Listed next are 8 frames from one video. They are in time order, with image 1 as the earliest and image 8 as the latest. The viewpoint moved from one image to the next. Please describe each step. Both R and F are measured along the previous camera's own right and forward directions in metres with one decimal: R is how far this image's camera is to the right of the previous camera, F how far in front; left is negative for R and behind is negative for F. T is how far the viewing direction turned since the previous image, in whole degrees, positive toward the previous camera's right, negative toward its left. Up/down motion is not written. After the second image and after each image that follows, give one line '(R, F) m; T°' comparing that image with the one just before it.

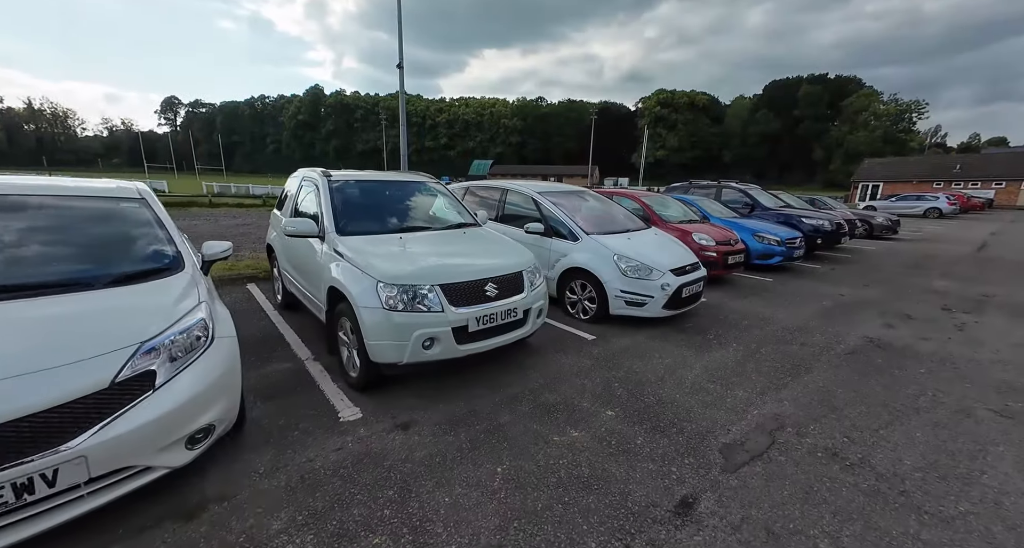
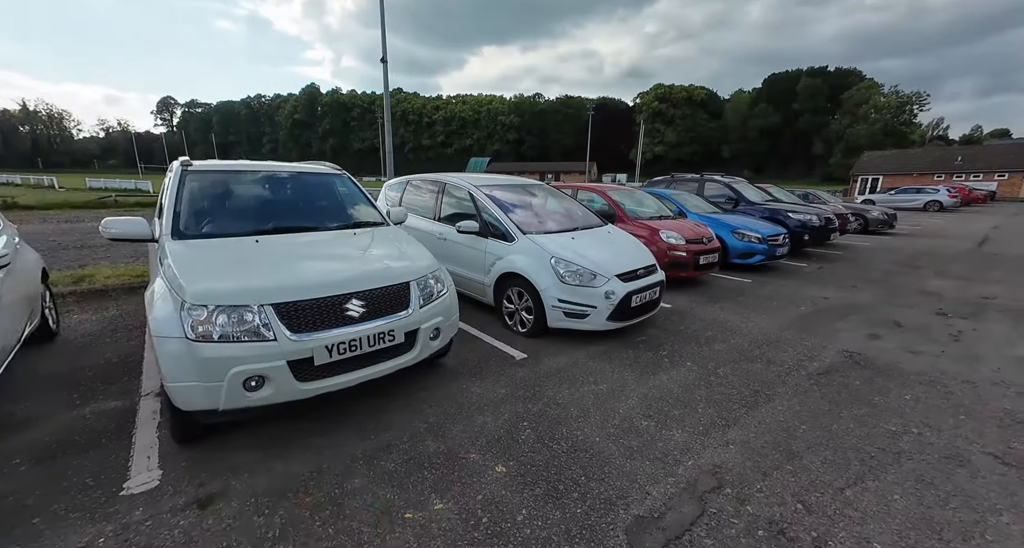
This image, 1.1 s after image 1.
(+0.7, +0.6) m; 0°
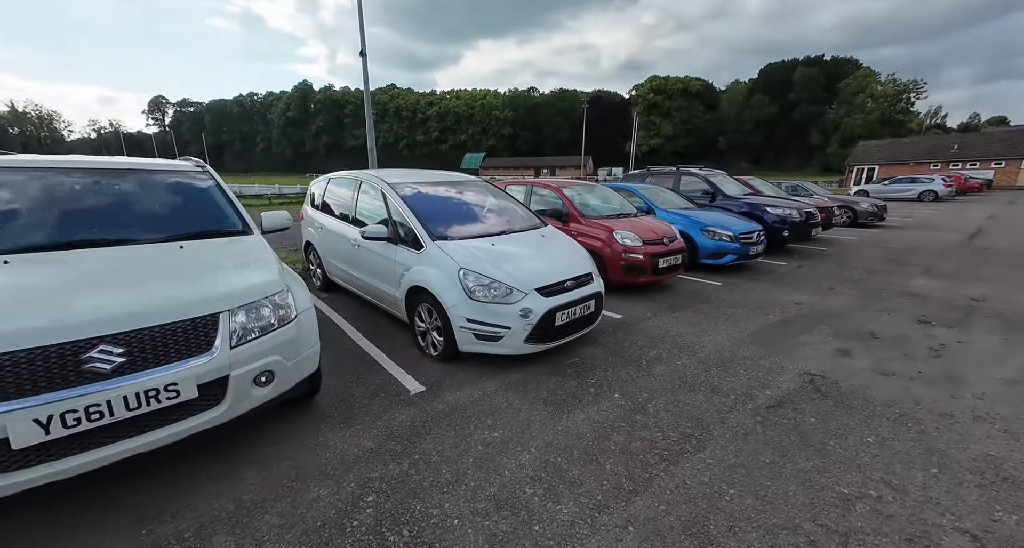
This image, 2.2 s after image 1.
(+0.8, +0.6) m; 0°
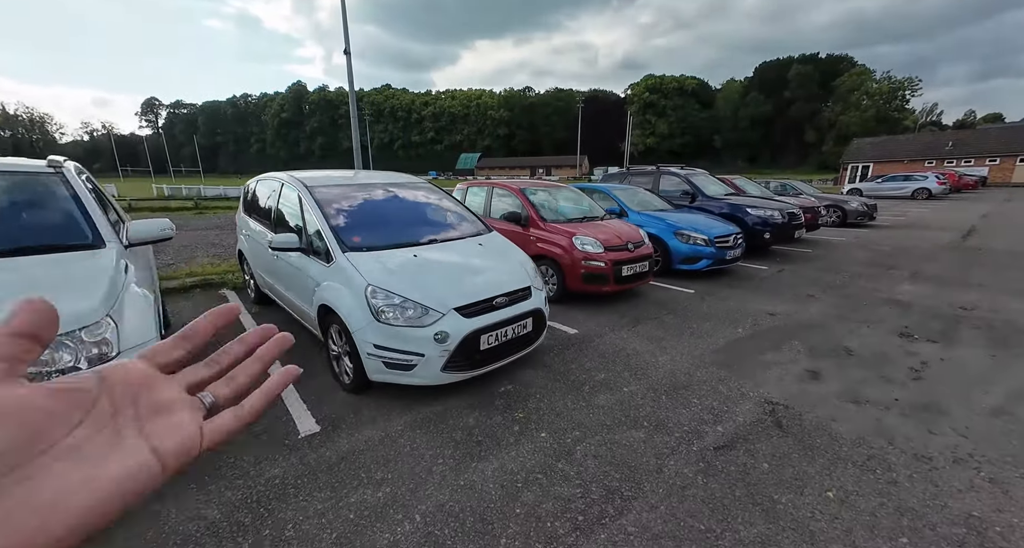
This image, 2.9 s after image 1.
(+0.6, +0.4) m; 0°
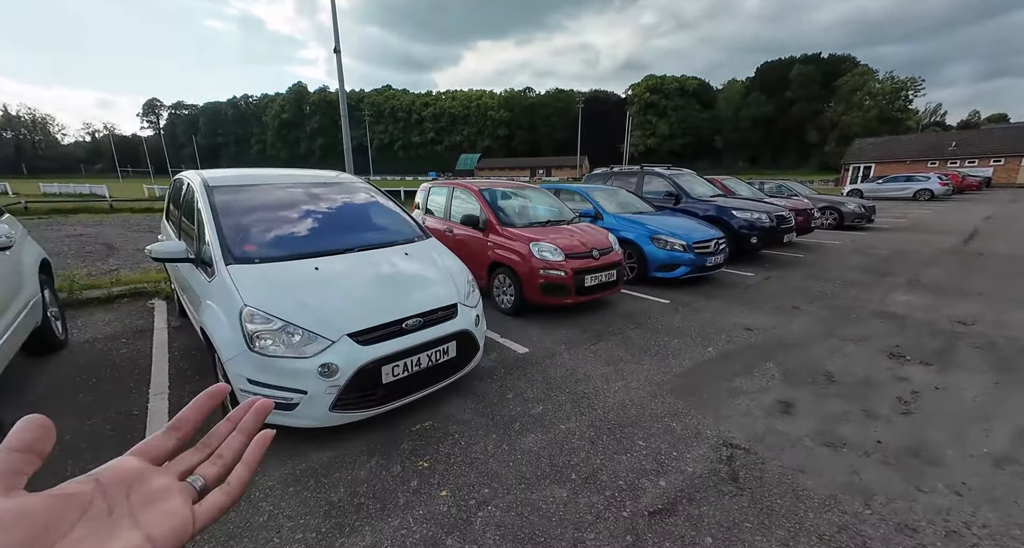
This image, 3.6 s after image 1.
(+0.6, +0.5) m; 0°
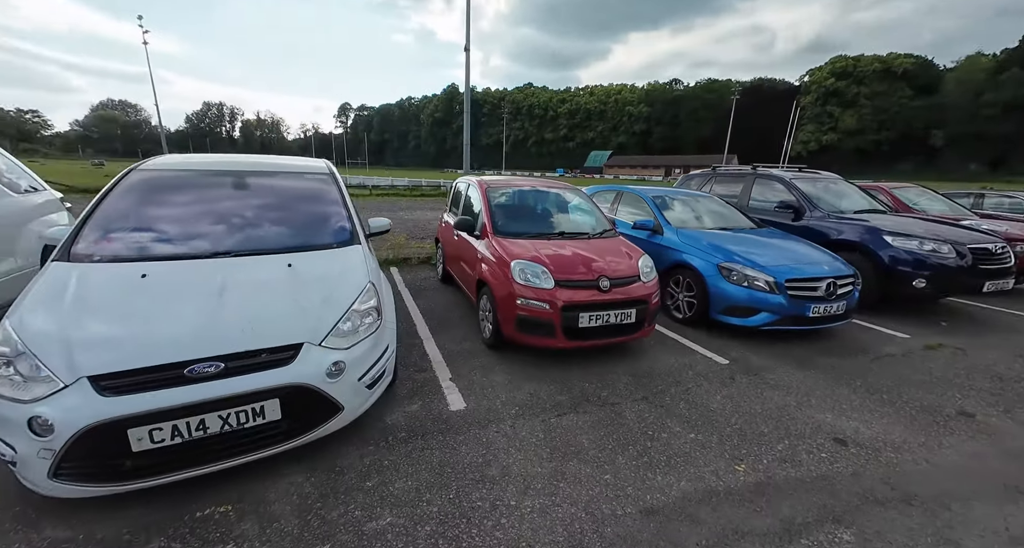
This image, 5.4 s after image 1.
(+1.2, +1.3) m; -18°
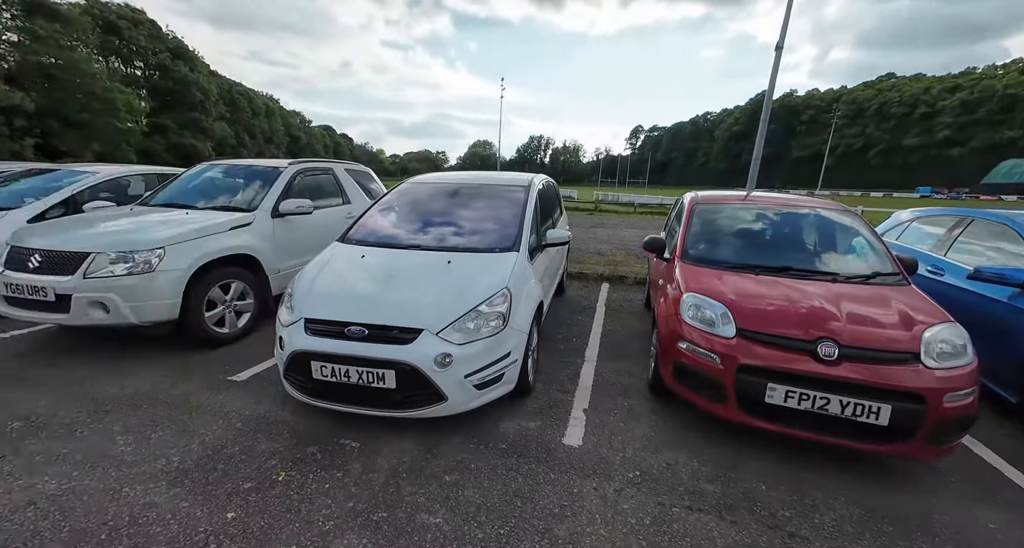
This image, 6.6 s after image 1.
(+0.8, +0.5) m; -39°
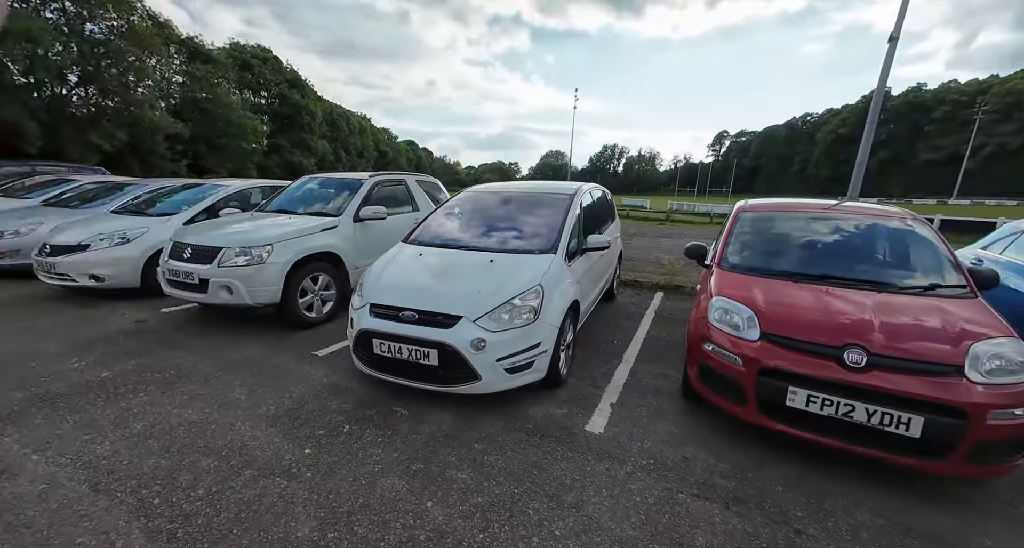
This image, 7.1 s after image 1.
(+0.3, -0.3) m; -10°
